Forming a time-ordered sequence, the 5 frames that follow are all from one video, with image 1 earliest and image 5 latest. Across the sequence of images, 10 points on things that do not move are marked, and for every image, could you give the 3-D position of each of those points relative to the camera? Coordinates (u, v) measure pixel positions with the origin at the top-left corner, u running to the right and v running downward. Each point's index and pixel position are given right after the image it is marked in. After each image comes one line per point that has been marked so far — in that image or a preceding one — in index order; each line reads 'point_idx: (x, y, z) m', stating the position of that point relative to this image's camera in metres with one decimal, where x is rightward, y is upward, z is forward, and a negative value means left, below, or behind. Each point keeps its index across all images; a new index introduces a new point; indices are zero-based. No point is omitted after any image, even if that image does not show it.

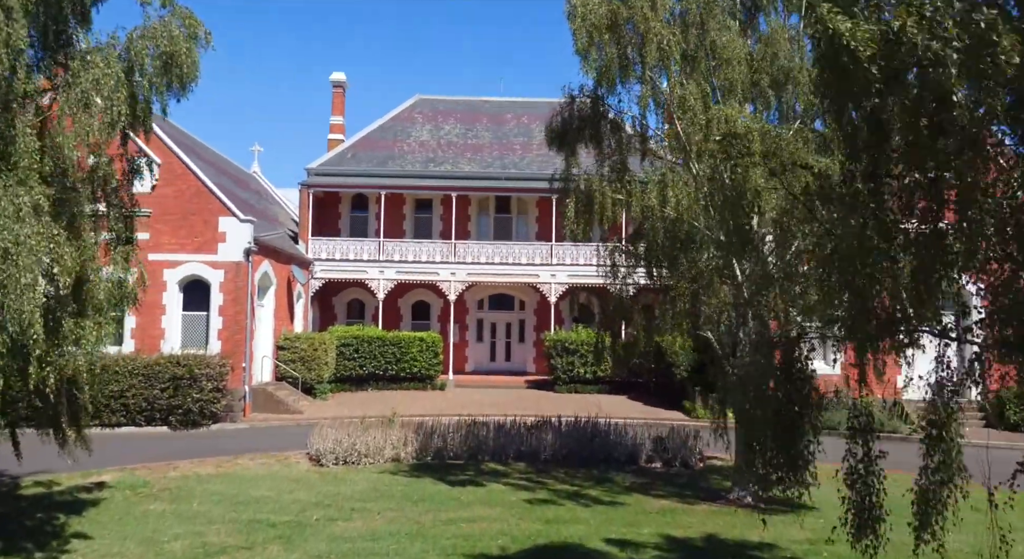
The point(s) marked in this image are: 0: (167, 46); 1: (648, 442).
0: (-3.6, +2.4, +9.9) m
1: (+2.4, -2.9, +16.6) m
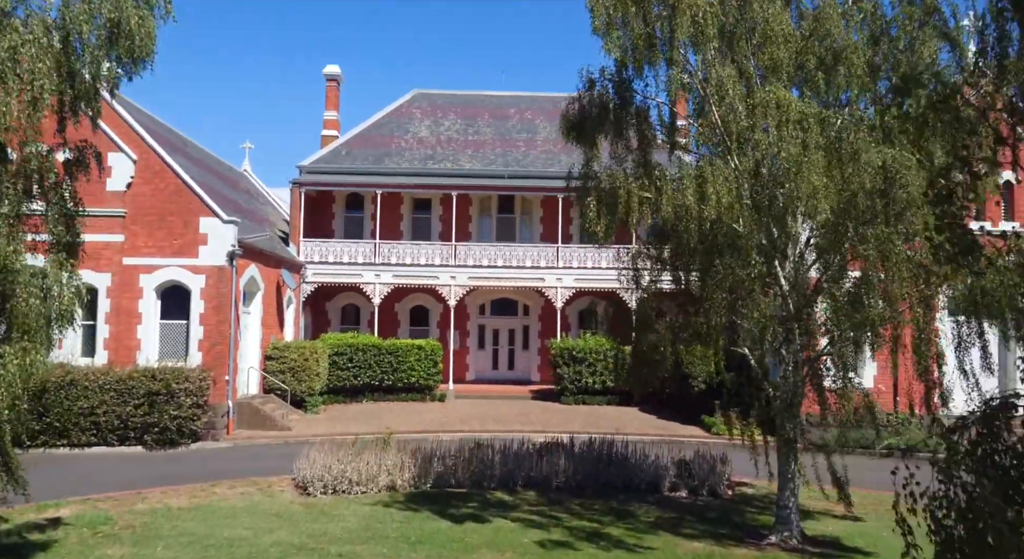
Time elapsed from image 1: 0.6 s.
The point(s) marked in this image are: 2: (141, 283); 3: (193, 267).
0: (-3.5, +2.3, +8.2) m
1: (+2.5, -3.0, +15.0) m
2: (-7.6, -0.1, +19.3) m
3: (-6.6, +0.3, +19.4) m
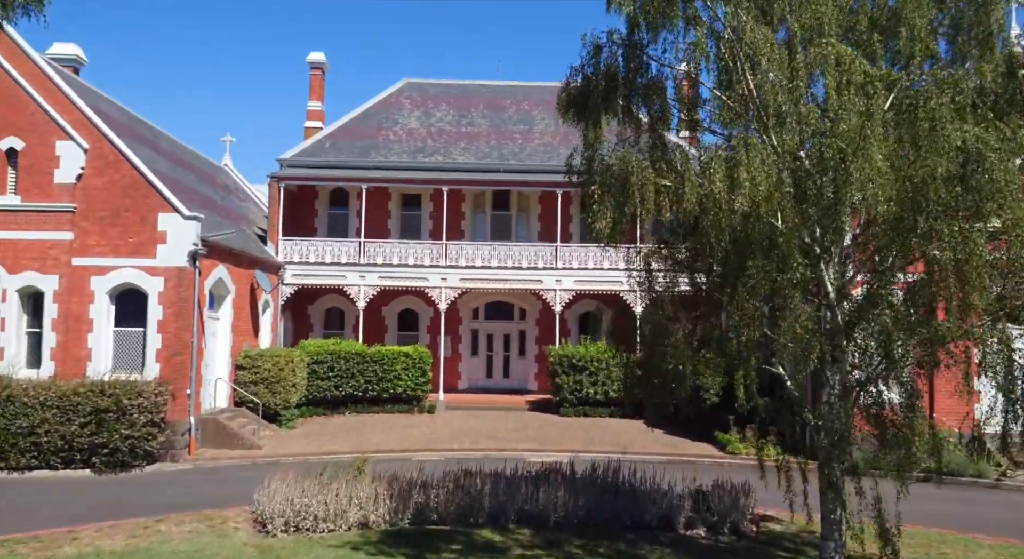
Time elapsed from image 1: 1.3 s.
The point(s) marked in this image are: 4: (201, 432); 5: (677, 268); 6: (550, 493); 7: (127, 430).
0: (-3.6, +2.3, +6.3) m
1: (+2.4, -3.0, +13.0) m
2: (-7.7, -0.1, +17.4) m
3: (-6.7, +0.2, +17.4) m
4: (-6.0, -3.0, +18.3) m
5: (+2.0, +0.1, +11.2) m
6: (+0.5, -2.9, +13.0) m
7: (-6.6, -2.6, +16.2) m
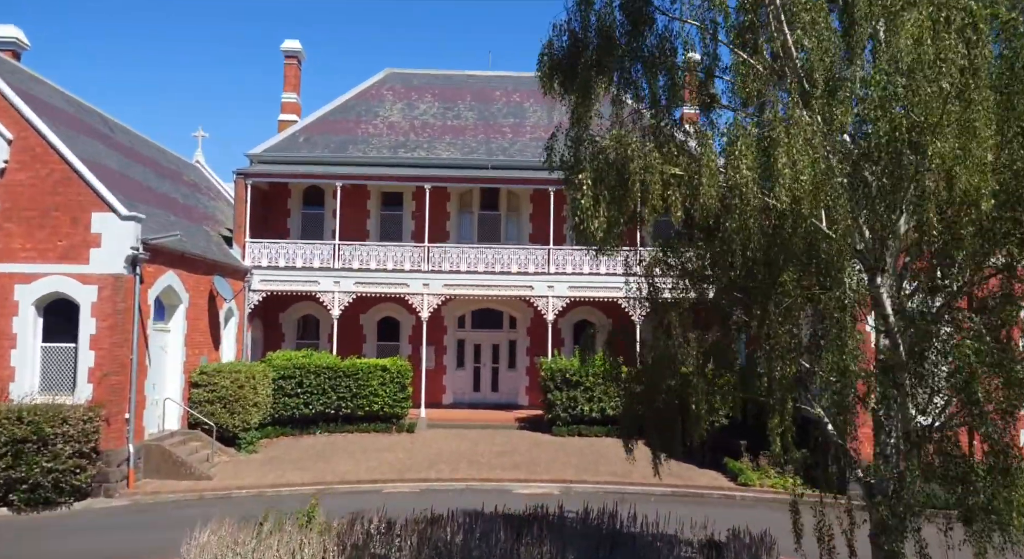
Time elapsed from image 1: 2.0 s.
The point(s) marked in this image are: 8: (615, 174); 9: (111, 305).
0: (-3.9, +2.1, +4.1) m
1: (+2.1, -3.2, +10.9) m
2: (-8.0, -0.3, +15.2) m
3: (-7.0, +0.1, +15.3) m
4: (-6.3, -3.1, +16.1) m
5: (+1.7, 0.0, +9.1) m
6: (+0.2, -3.1, +10.8) m
7: (-6.9, -2.7, +14.0) m
8: (+0.8, +0.9, +7.8) m
9: (-6.5, -0.4, +15.3) m
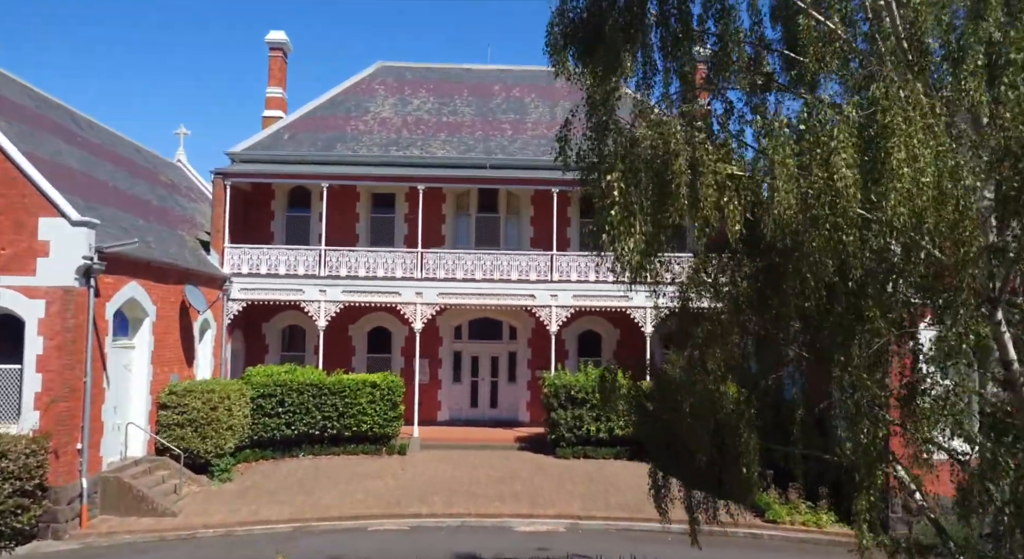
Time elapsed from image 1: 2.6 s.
0: (-3.9, +1.9, +2.4) m
1: (+2.2, -3.4, +9.2) m
2: (-8.0, -0.5, +13.5) m
3: (-7.0, -0.1, +13.6) m
4: (-6.3, -3.3, +14.4) m
5: (+1.7, -0.2, +7.4) m
6: (+0.3, -3.3, +9.1) m
7: (-6.9, -2.9, +12.3) m
8: (+0.8, +0.7, +6.0) m
9: (-6.5, -0.6, +13.5) m
